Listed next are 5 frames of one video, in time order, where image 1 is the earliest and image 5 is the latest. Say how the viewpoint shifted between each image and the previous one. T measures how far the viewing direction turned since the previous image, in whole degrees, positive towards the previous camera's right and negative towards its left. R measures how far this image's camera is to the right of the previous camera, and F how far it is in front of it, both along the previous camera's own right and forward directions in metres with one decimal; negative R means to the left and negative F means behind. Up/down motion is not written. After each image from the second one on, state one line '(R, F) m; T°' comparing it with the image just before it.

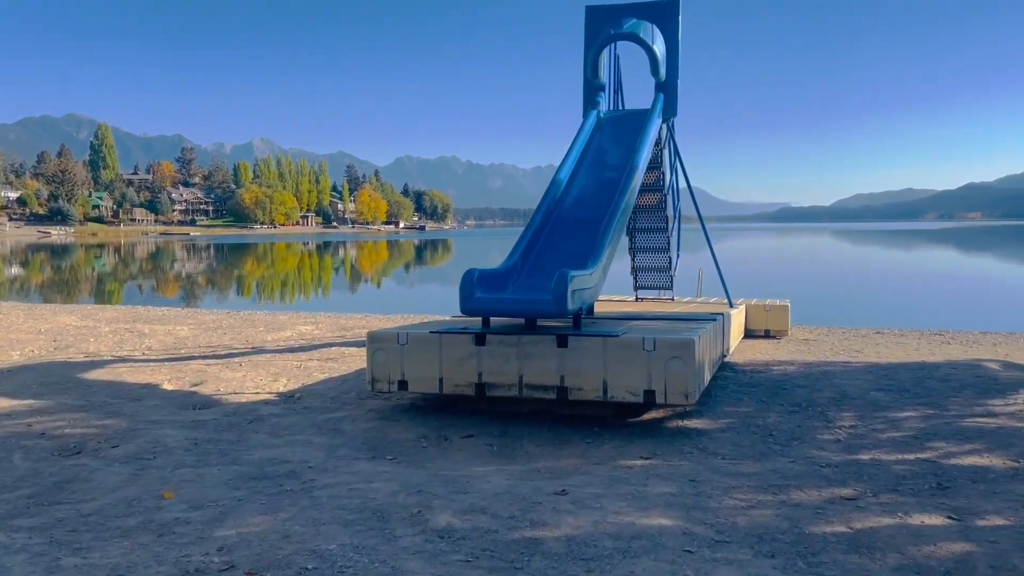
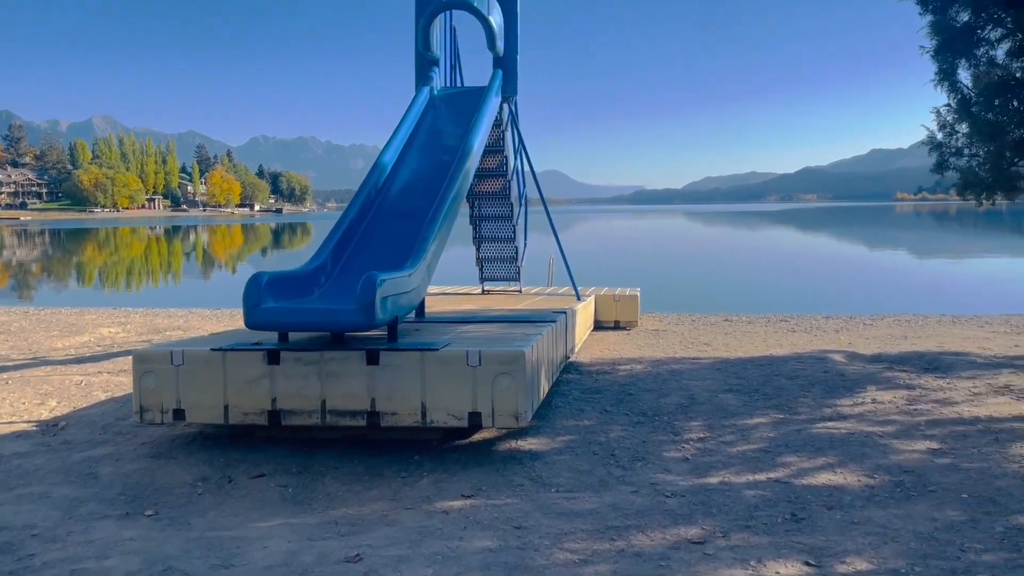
(+0.4, +0.8) m; +9°
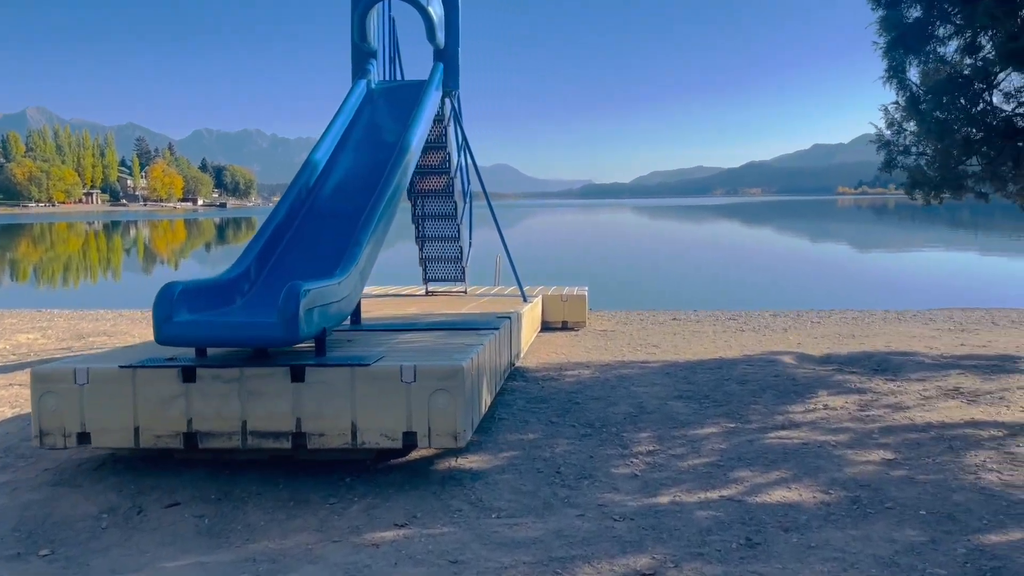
(+0.1, +0.3) m; +3°
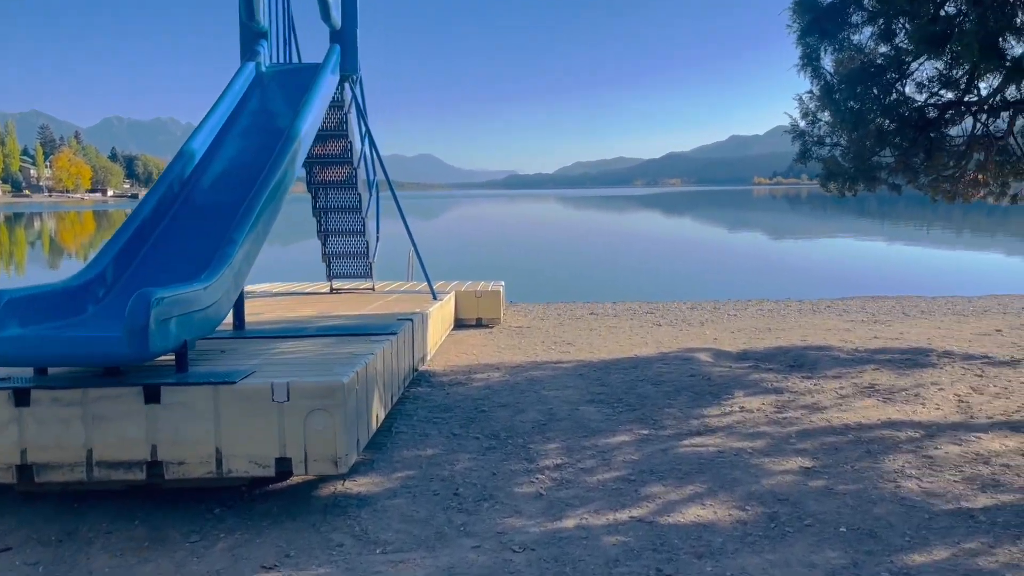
(+0.2, +0.4) m; +5°
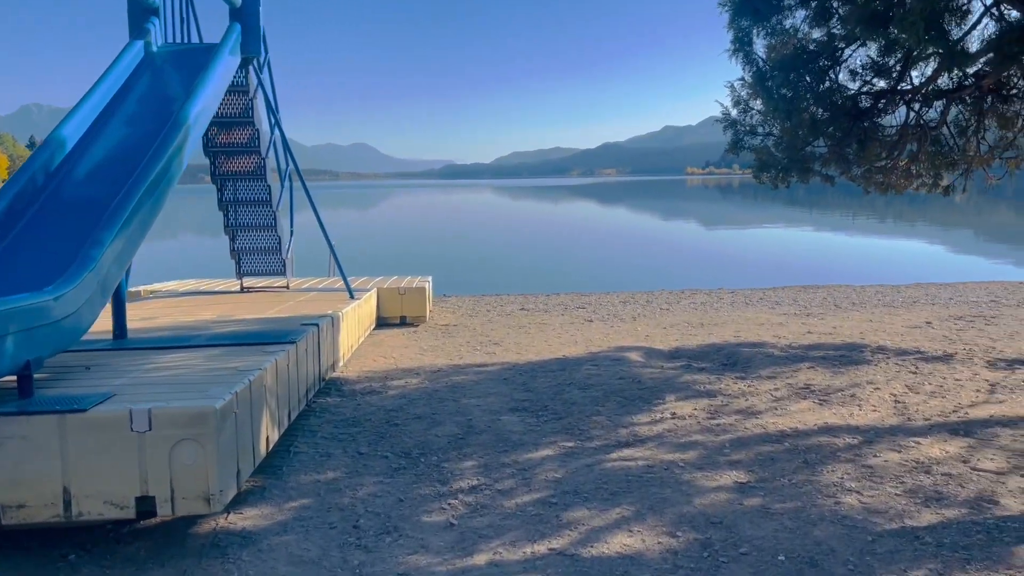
(+0.2, +0.5) m; +4°
